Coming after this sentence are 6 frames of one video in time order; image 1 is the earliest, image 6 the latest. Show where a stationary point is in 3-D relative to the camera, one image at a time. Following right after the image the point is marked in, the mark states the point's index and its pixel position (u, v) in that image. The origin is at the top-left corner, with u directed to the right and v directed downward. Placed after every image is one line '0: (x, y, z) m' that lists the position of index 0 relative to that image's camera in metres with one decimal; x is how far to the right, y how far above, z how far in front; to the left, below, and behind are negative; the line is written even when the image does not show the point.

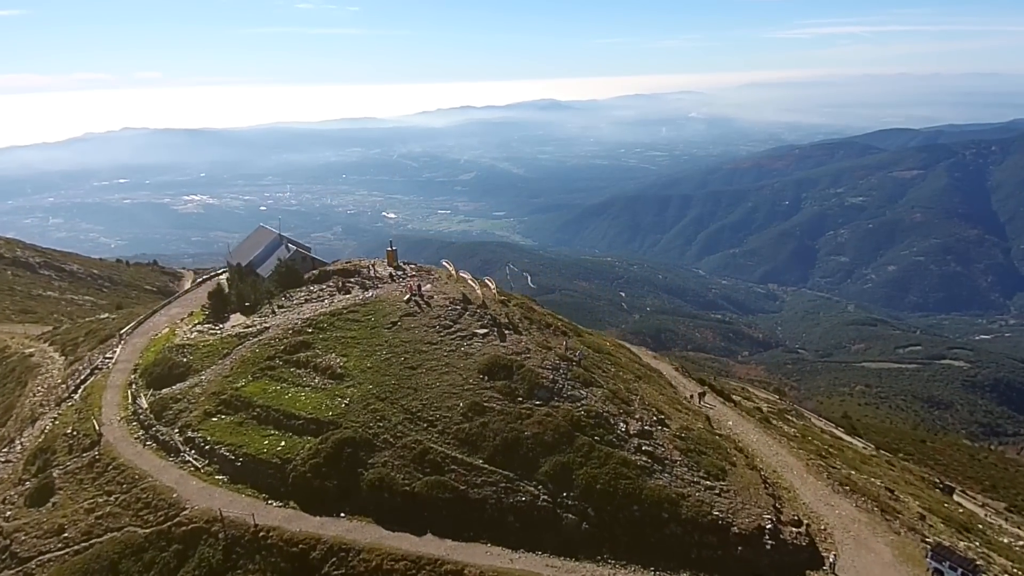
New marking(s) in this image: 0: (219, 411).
0: (-7.6, -3.1, +16.9) m
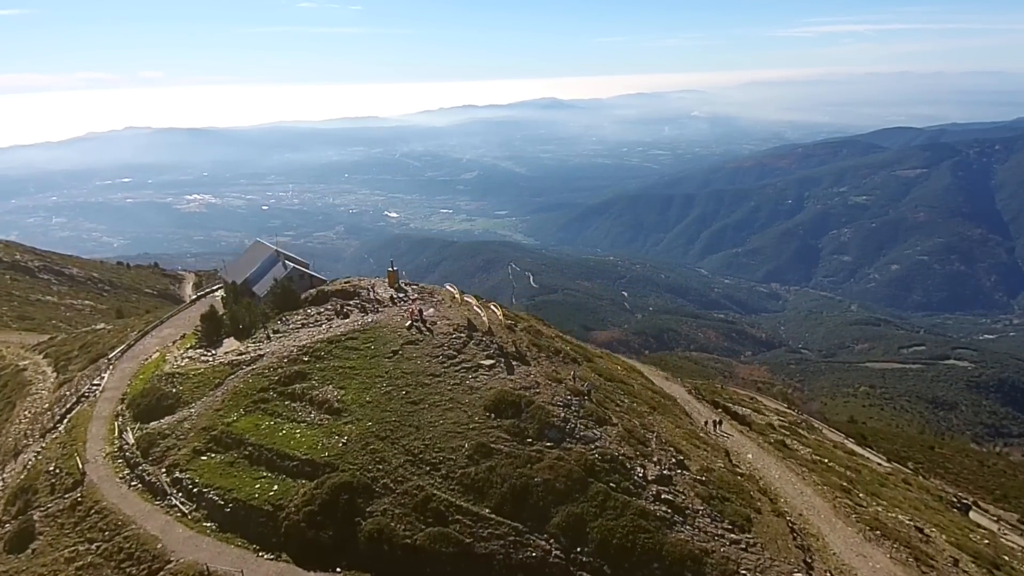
0: (-7.4, -3.7, +16.0) m
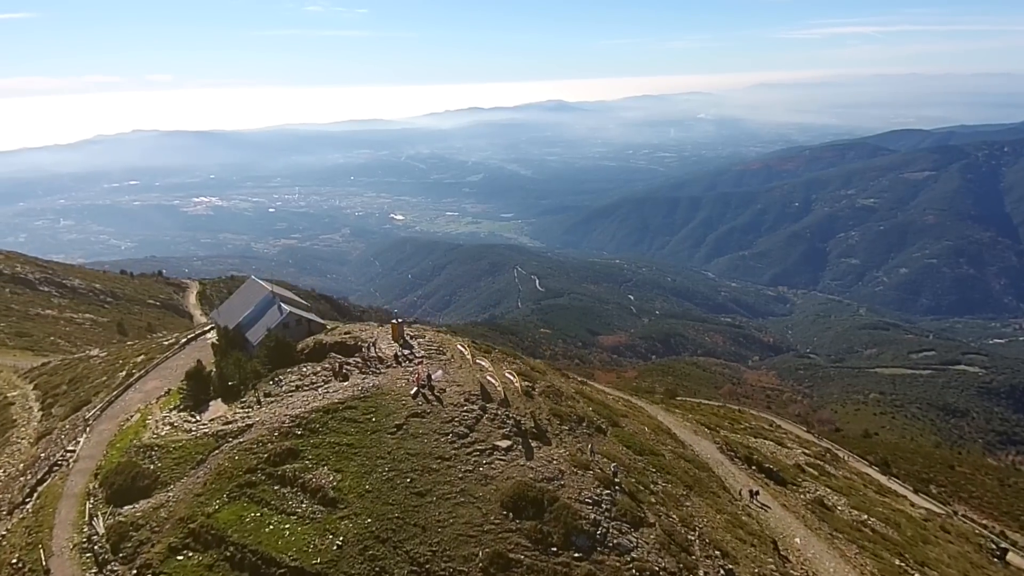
0: (-7.0, -5.2, +14.3) m
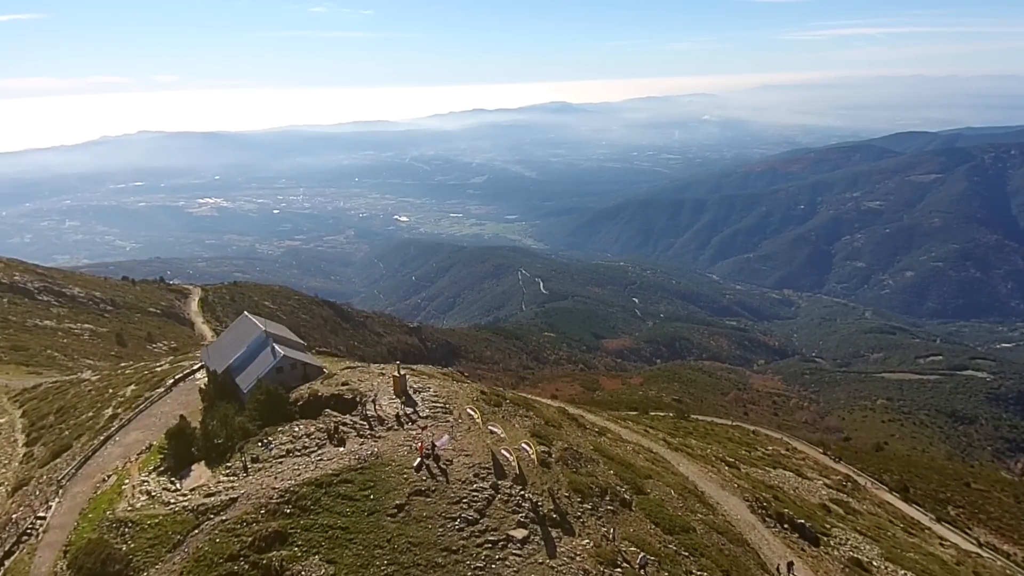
0: (-6.7, -6.4, +12.7) m
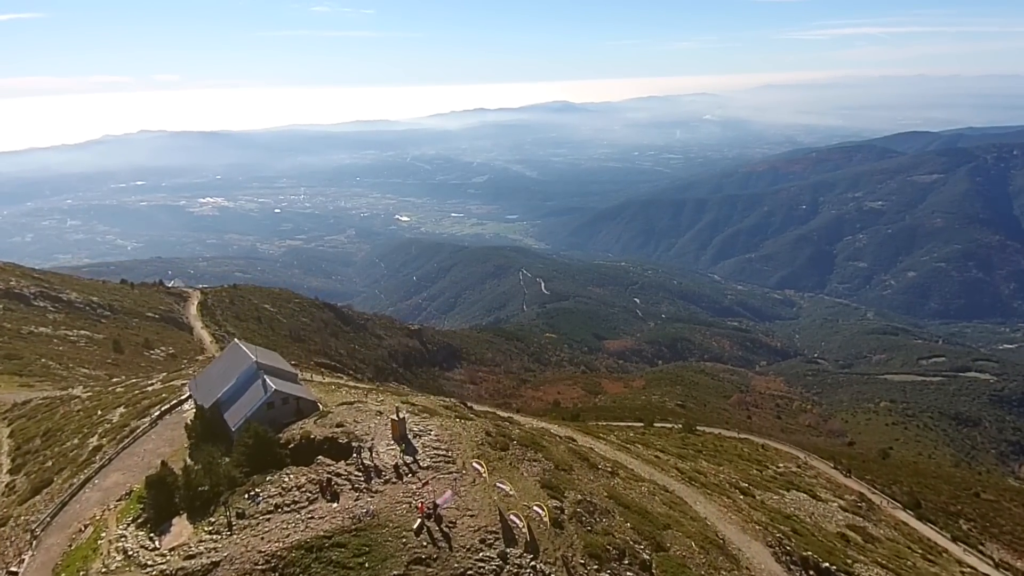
0: (-6.5, -7.2, +11.5) m
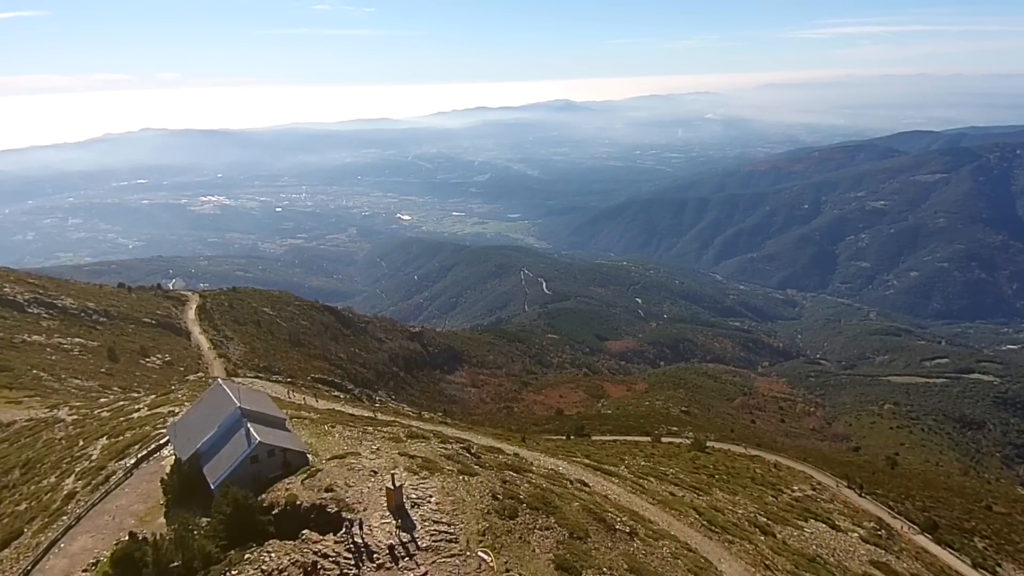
0: (-6.3, -8.3, +9.9) m
